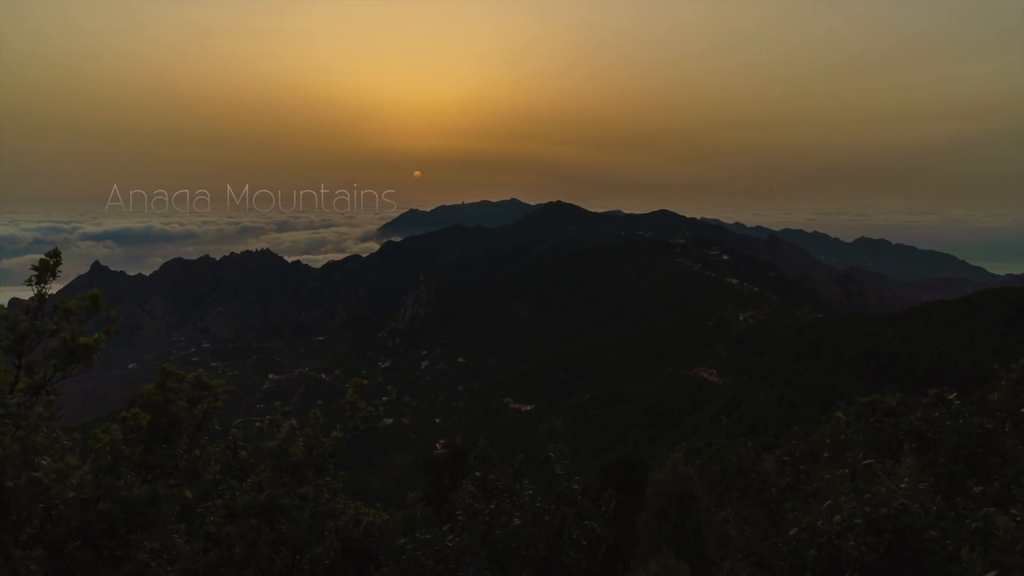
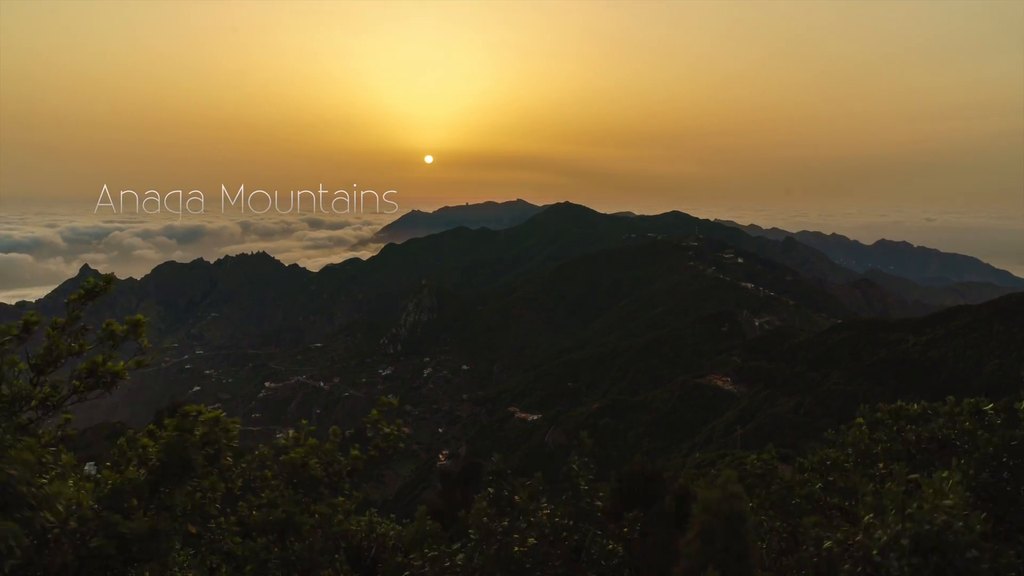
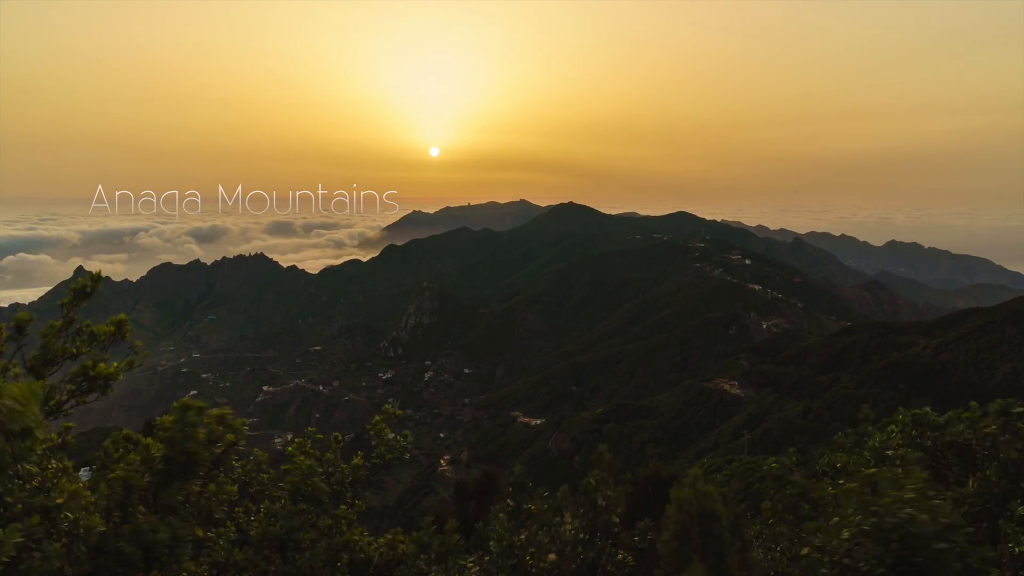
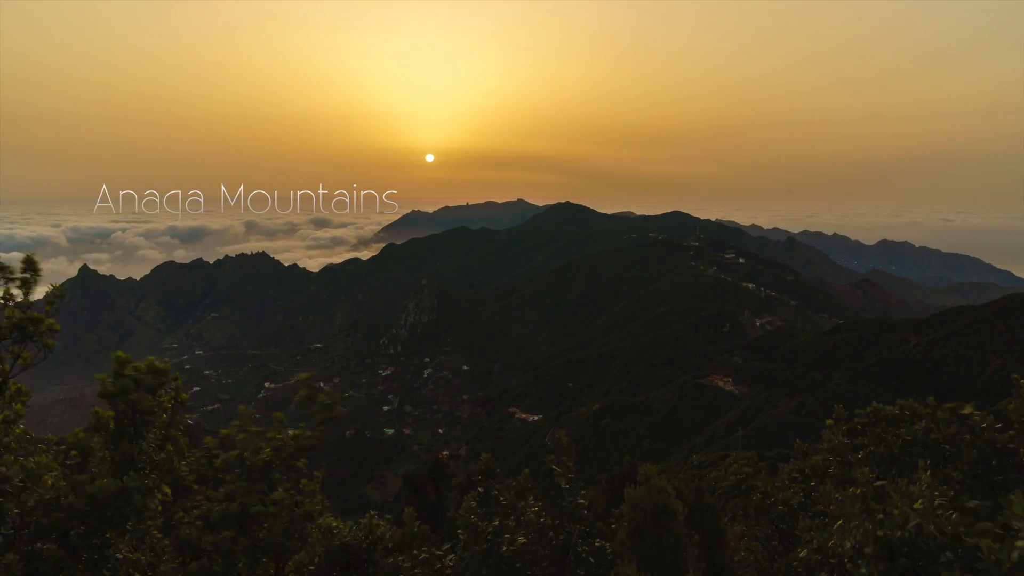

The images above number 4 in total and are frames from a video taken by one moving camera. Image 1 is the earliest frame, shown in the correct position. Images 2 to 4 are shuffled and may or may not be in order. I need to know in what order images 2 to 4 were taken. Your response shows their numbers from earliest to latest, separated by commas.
2, 4, 3
